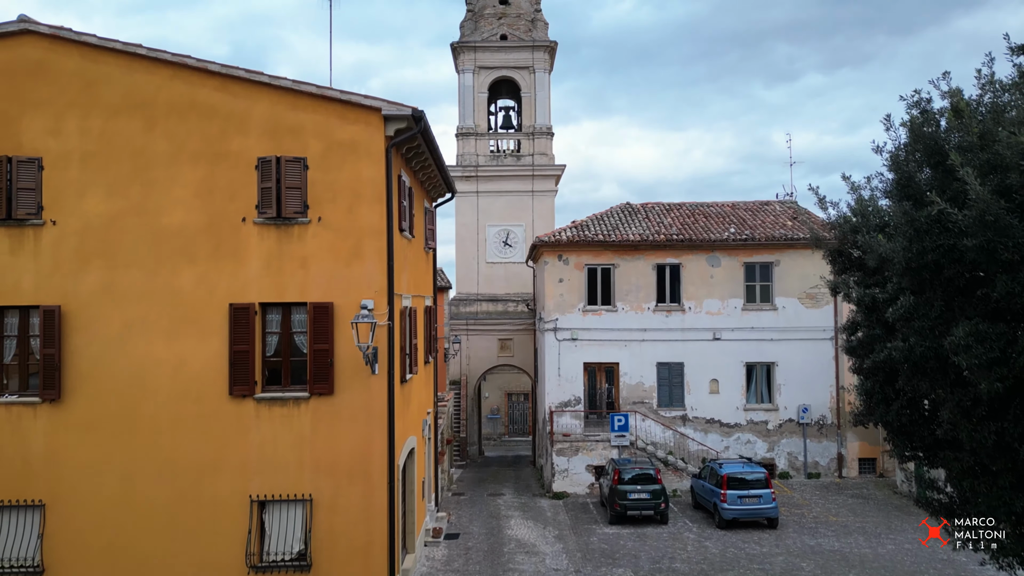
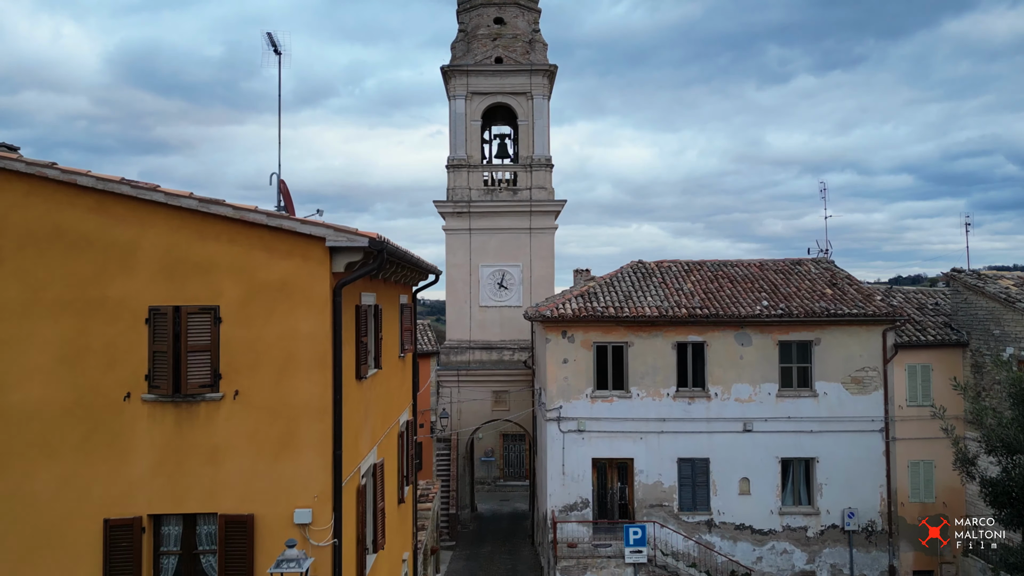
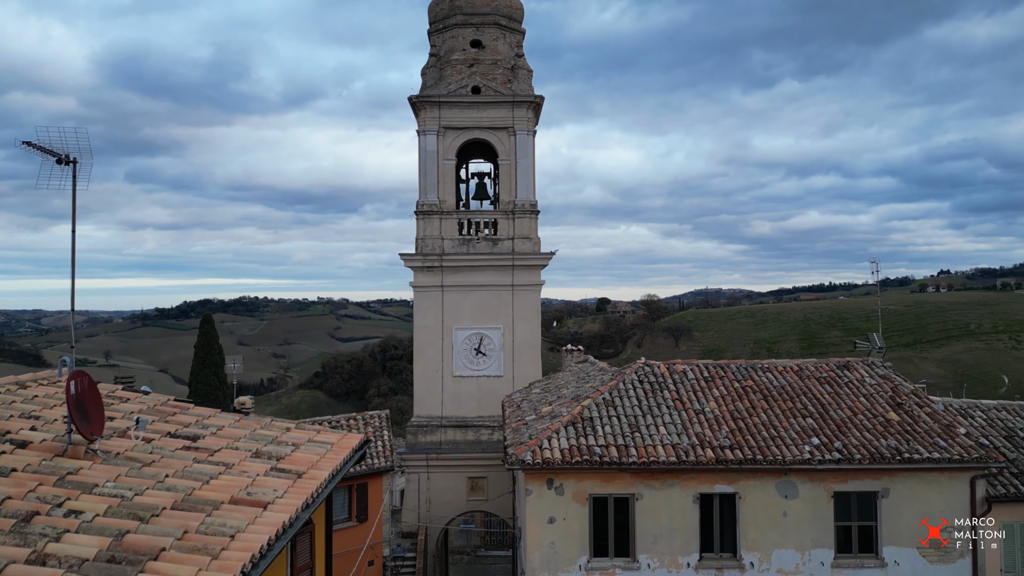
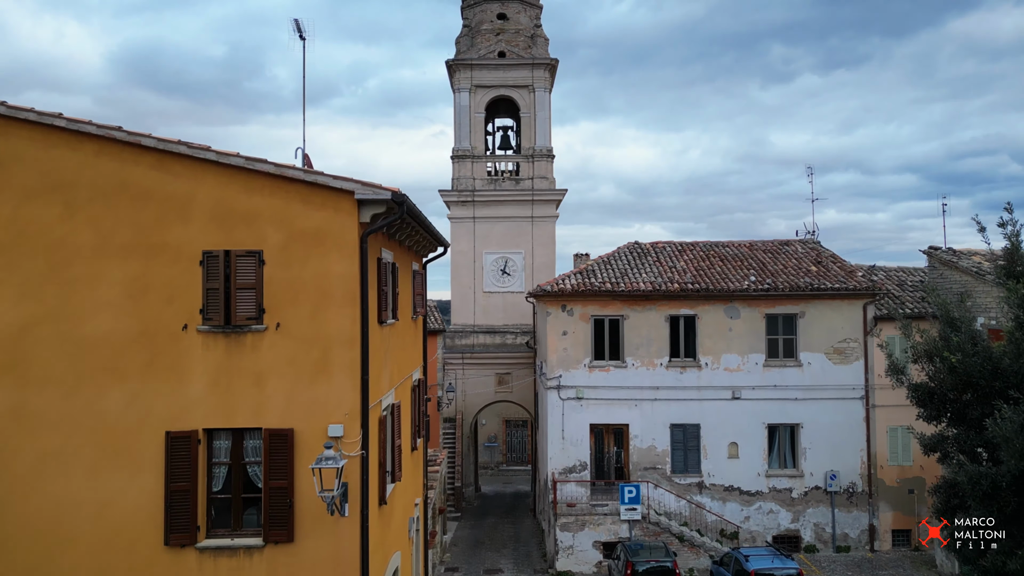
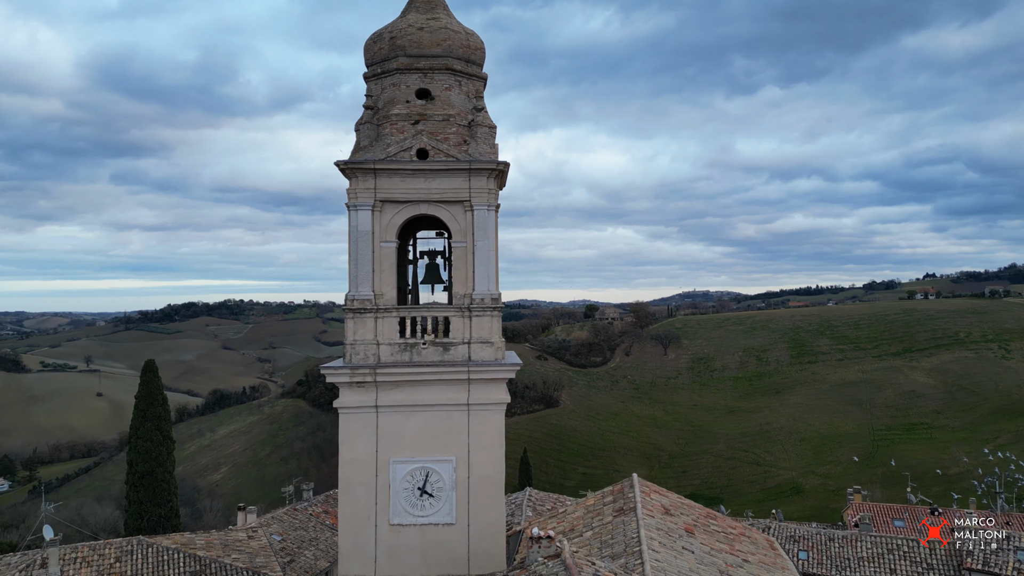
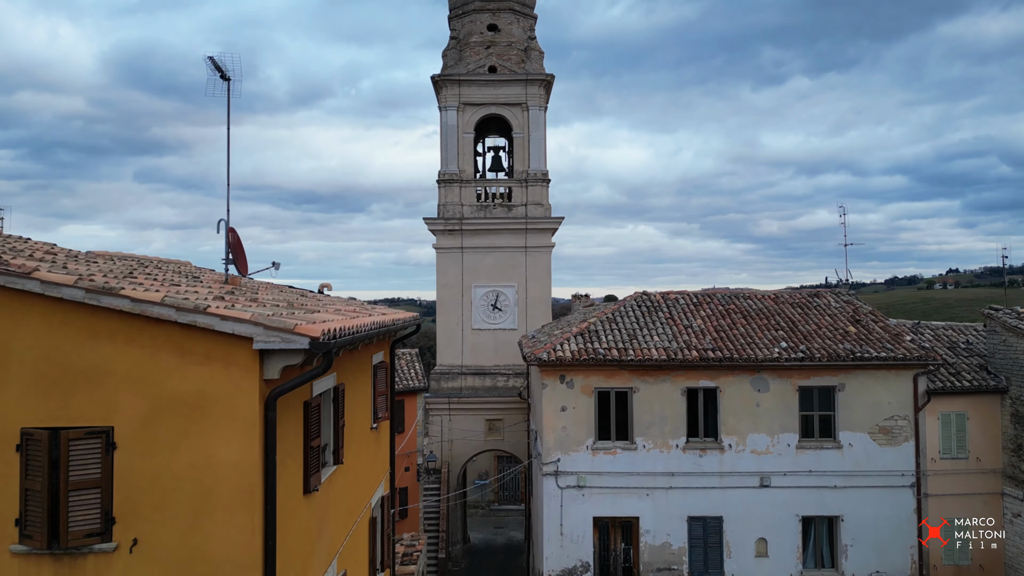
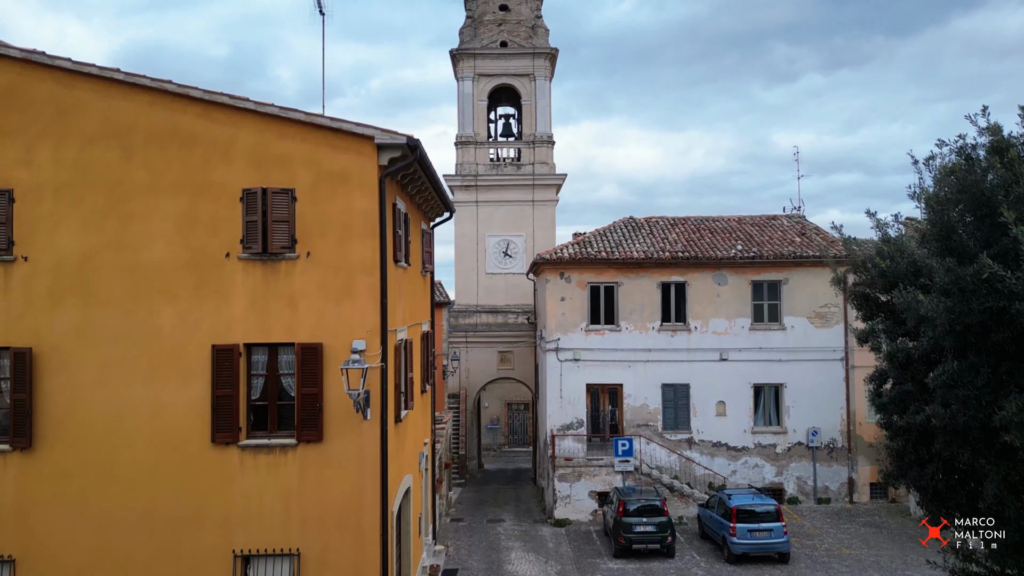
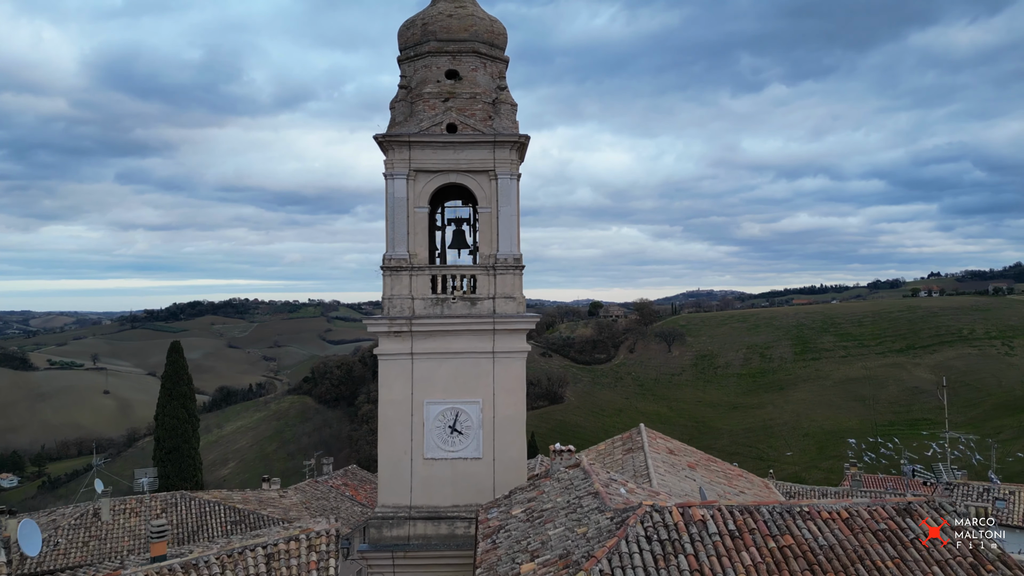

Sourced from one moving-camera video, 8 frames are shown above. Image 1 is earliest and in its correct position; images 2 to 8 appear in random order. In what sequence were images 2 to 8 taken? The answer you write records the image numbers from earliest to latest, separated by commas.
7, 4, 2, 6, 3, 8, 5
